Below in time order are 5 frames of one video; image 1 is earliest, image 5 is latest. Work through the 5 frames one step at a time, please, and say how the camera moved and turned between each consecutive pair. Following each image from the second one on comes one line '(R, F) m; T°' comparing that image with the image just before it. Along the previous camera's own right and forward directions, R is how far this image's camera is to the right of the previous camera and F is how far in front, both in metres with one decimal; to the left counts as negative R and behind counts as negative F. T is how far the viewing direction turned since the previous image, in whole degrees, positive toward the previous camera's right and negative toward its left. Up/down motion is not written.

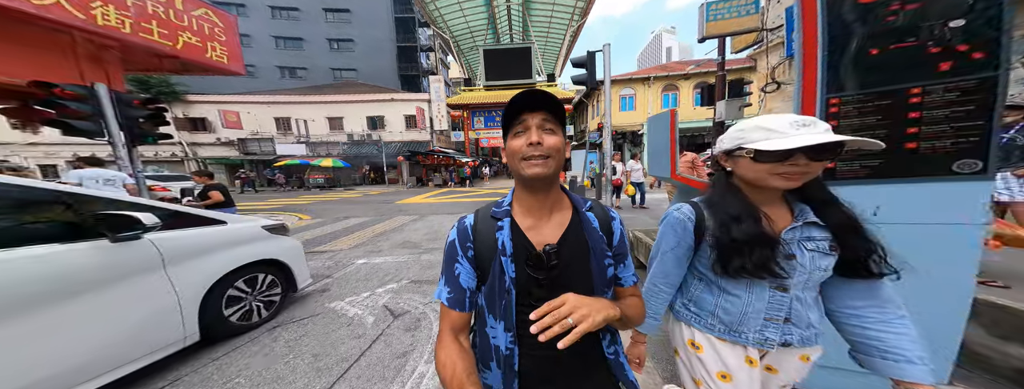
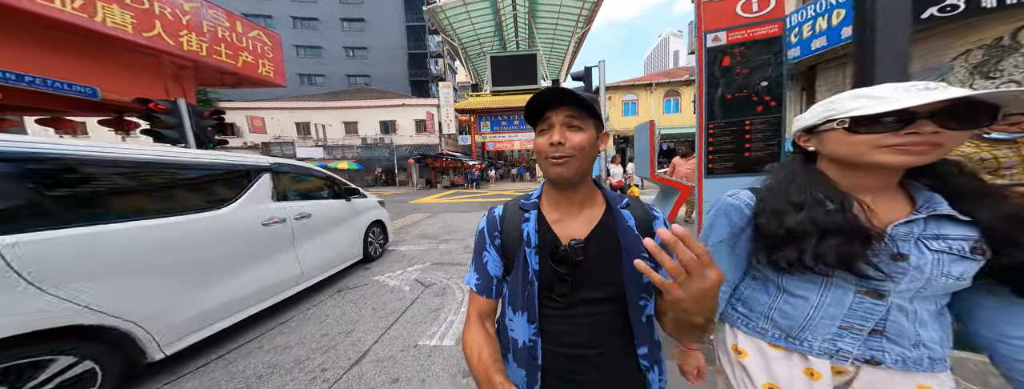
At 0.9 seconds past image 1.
(0.0, -0.8) m; -1°
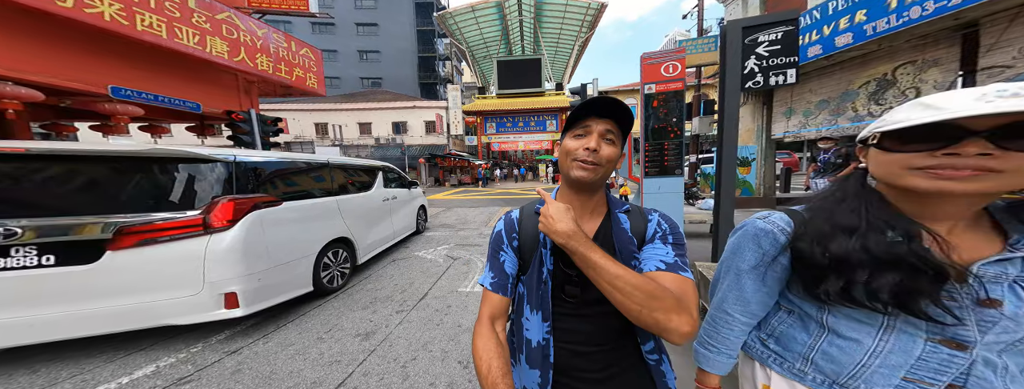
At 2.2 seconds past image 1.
(-0.1, -1.3) m; -1°
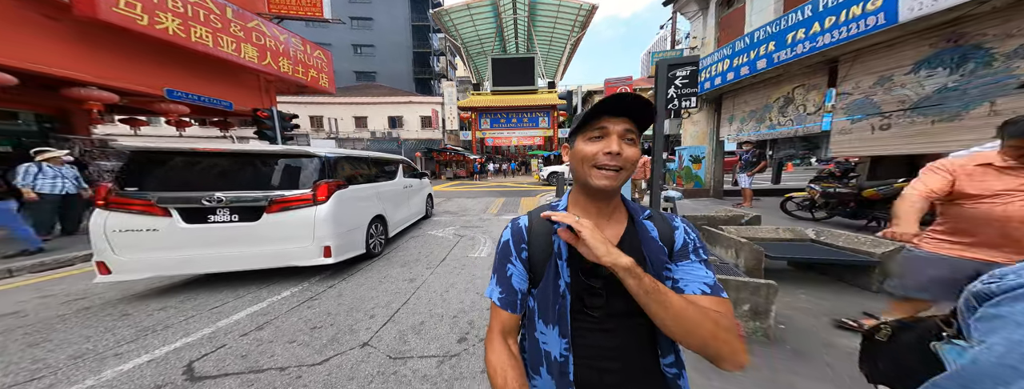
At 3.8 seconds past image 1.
(-0.1, -1.1) m; +2°
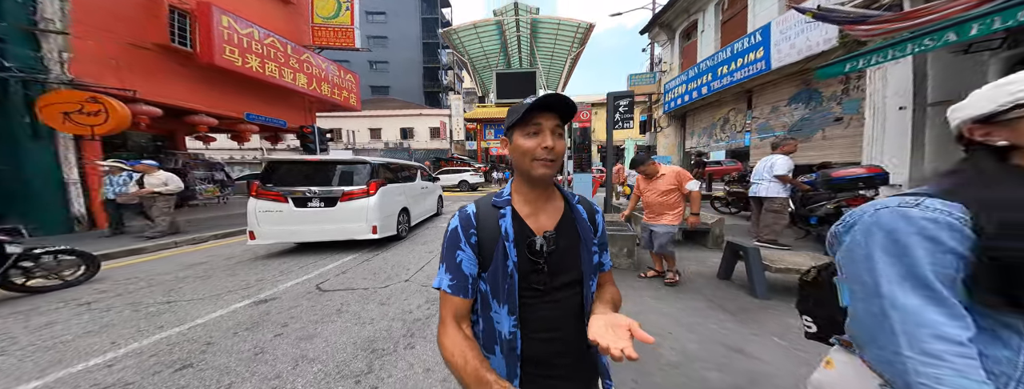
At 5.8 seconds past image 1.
(+0.3, -1.4) m; -2°
